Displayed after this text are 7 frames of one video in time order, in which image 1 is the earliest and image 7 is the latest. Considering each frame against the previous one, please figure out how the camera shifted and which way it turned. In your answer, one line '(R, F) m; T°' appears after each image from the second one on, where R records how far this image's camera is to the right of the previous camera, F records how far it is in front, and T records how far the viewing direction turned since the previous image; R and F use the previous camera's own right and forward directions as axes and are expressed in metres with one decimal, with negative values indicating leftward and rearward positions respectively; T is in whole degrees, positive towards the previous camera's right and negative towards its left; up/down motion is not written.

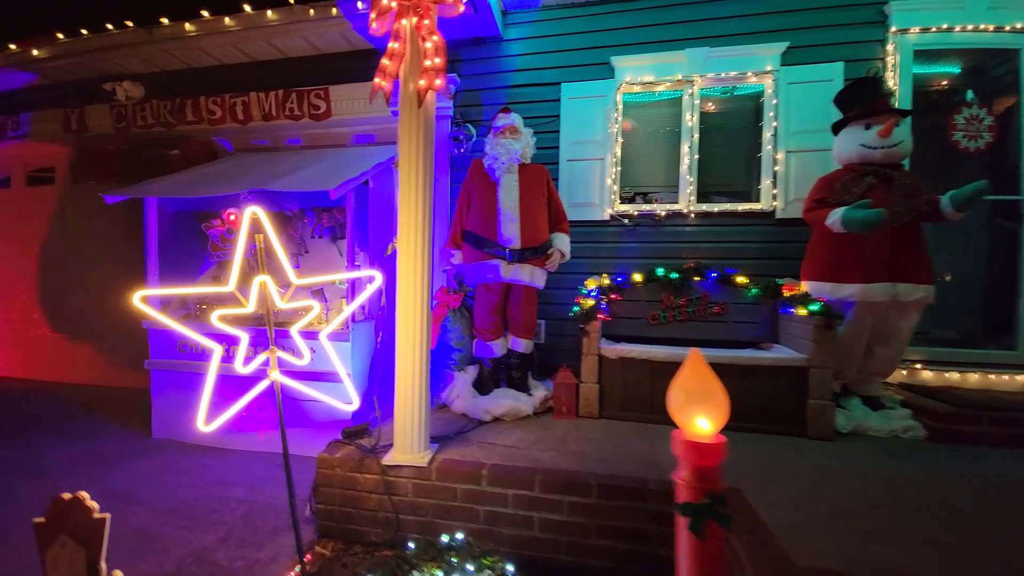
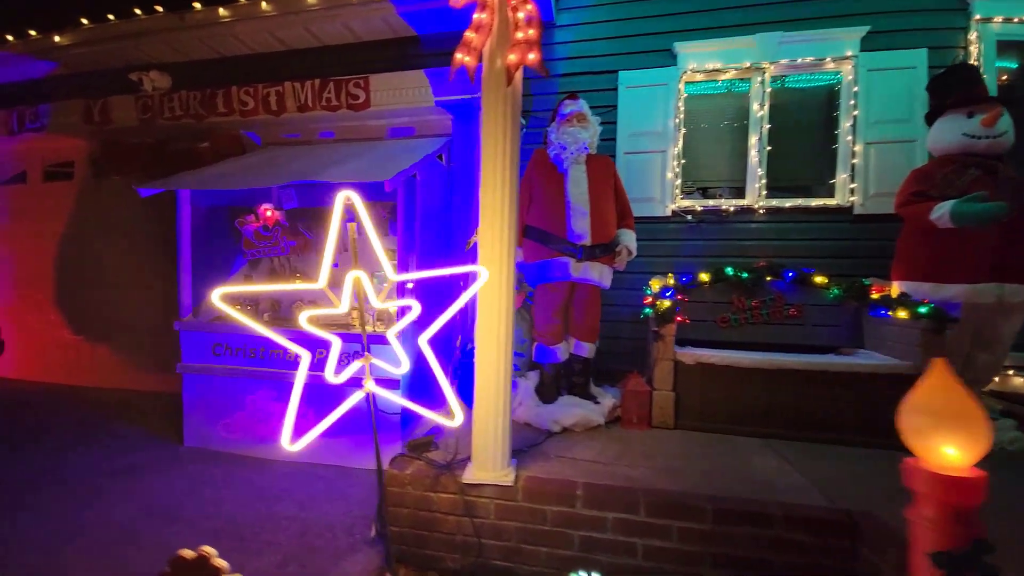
(-0.4, +0.2) m; 0°
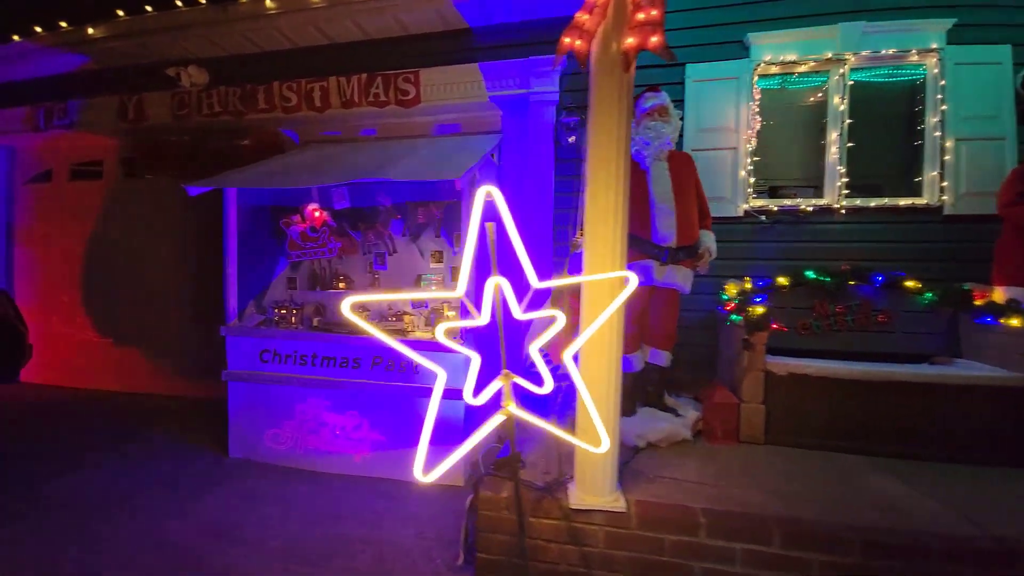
(-0.4, +0.2) m; 0°
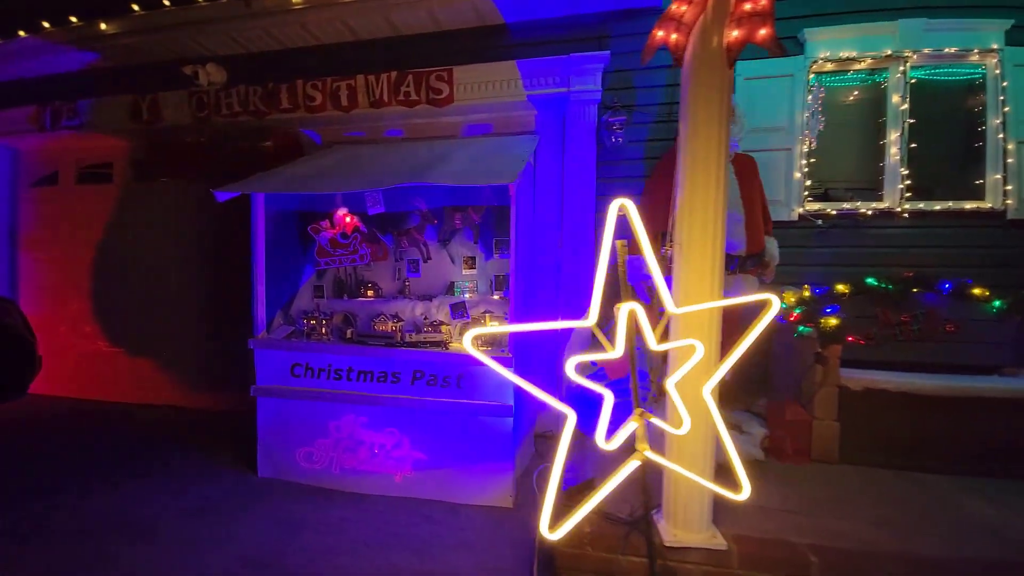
(-0.3, +0.2) m; +1°
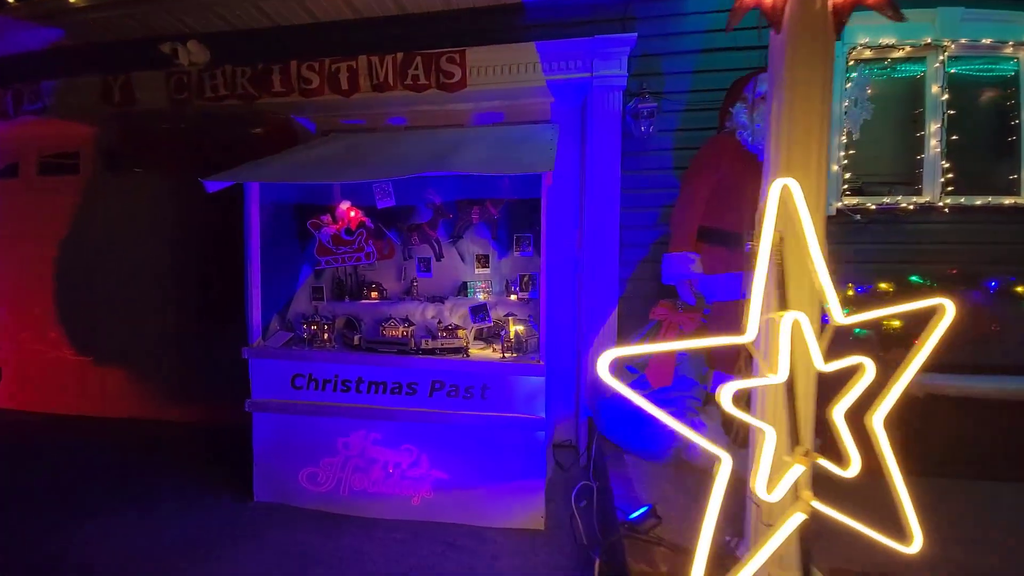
(-0.3, +0.3) m; +3°
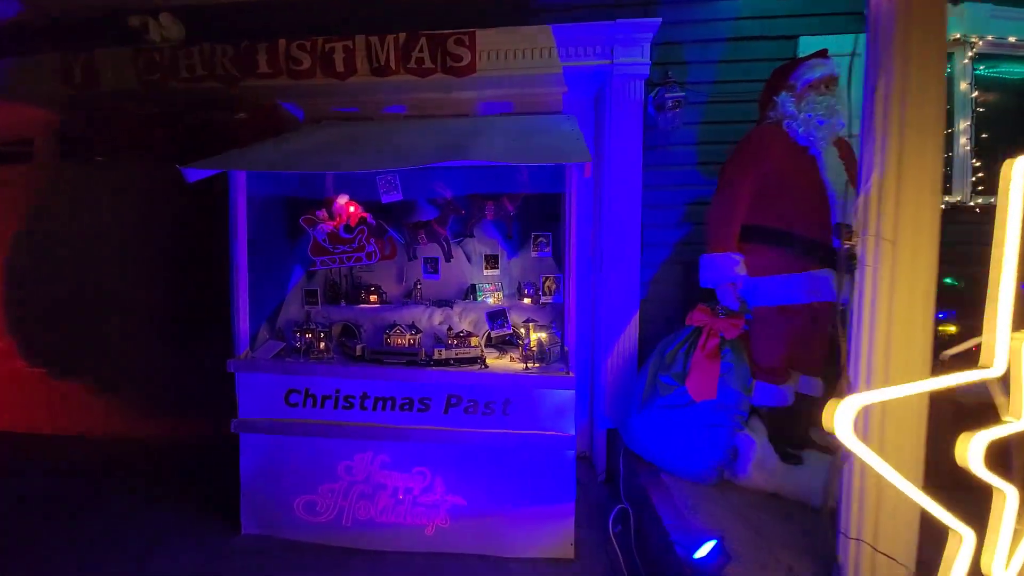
(-0.2, +0.2) m; +3°
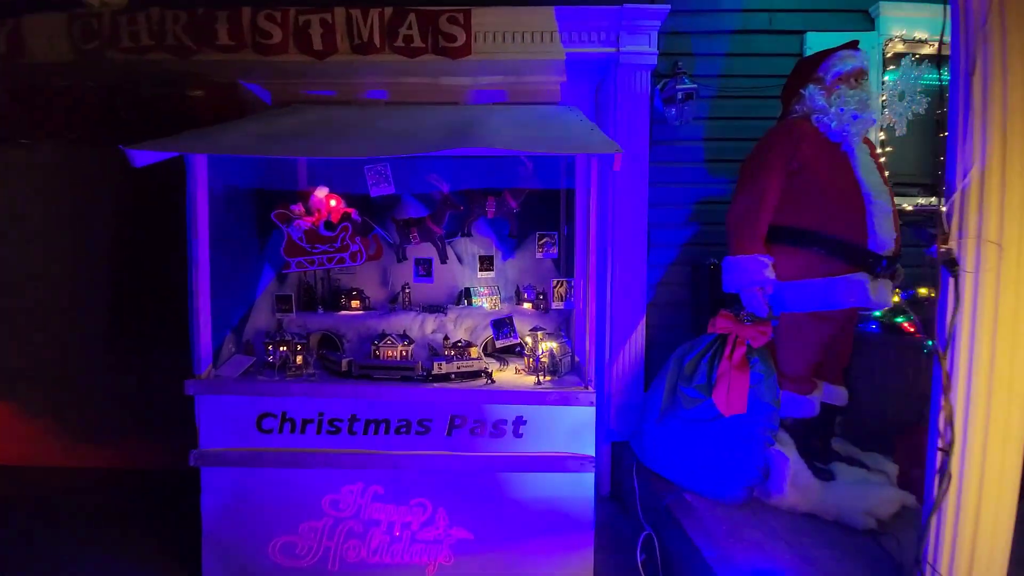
(-0.2, +0.3) m; +5°
